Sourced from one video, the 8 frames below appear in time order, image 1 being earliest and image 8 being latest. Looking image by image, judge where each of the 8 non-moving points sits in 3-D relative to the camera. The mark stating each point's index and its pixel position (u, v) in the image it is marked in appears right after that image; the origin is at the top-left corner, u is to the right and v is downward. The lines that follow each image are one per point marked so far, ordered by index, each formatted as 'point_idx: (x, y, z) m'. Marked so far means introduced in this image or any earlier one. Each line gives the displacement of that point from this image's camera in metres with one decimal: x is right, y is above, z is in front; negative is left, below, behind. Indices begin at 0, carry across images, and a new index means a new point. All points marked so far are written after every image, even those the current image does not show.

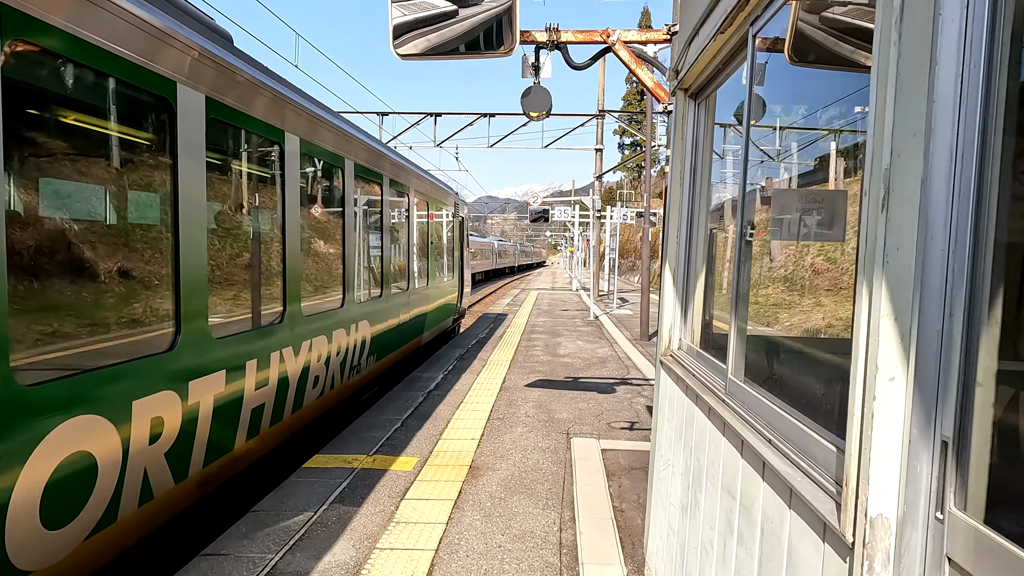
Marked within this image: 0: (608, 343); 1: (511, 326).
0: (+1.3, -0.7, +8.5) m
1: (0.0, -0.6, +10.8) m
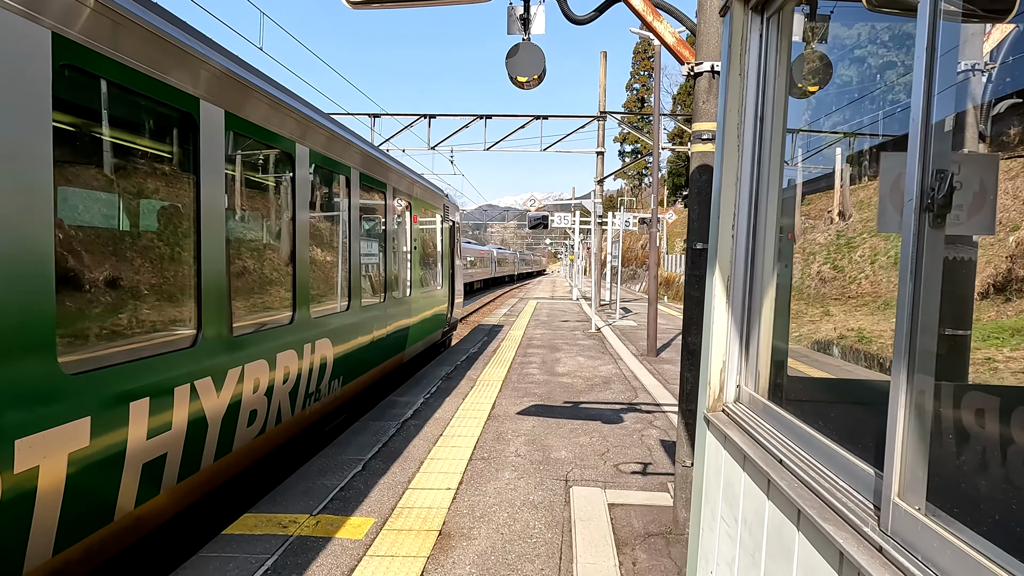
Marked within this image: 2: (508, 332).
0: (+1.2, -0.9, +7.7) m
1: (-0.1, -0.8, +10.0) m
2: (-0.1, -0.8, +10.9) m
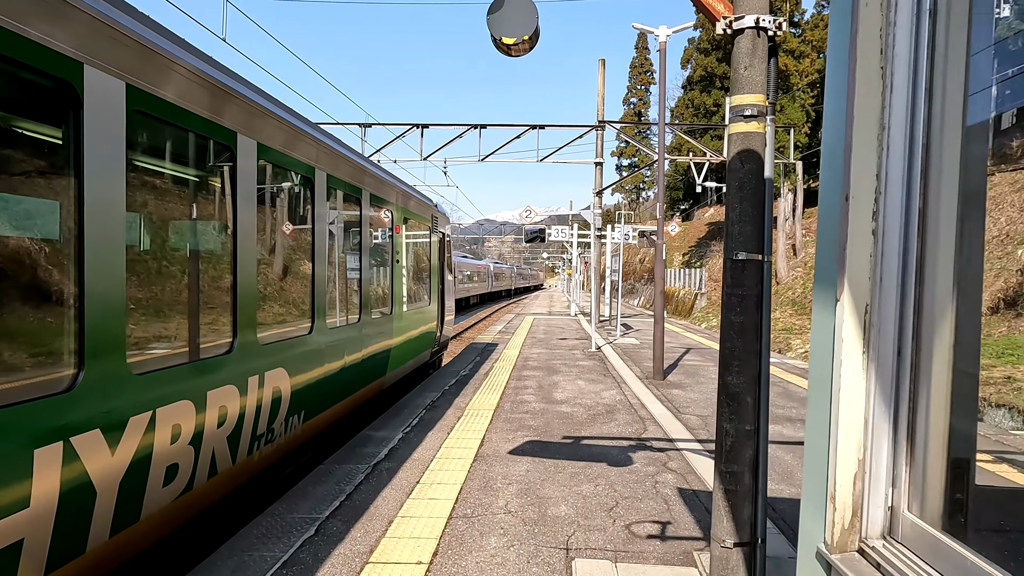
0: (+1.1, -1.1, +7.0) m
1: (-0.2, -1.0, +9.3) m
2: (-0.2, -1.0, +10.2) m
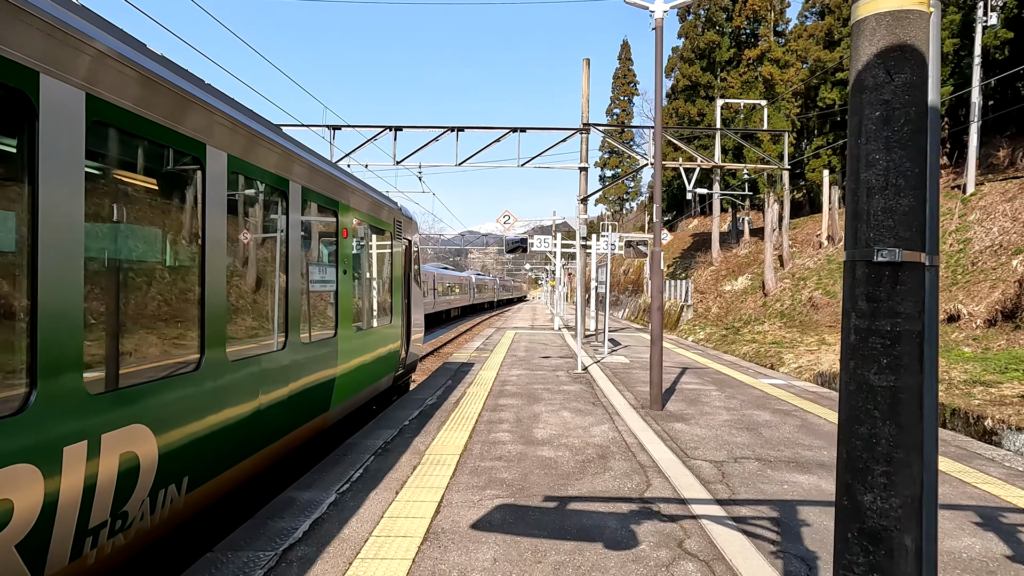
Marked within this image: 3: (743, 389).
0: (+0.9, -1.2, +6.0) m
1: (-0.5, -1.2, +8.2) m
2: (-0.5, -1.2, +9.1) m
3: (+2.8, -1.2, +7.9) m
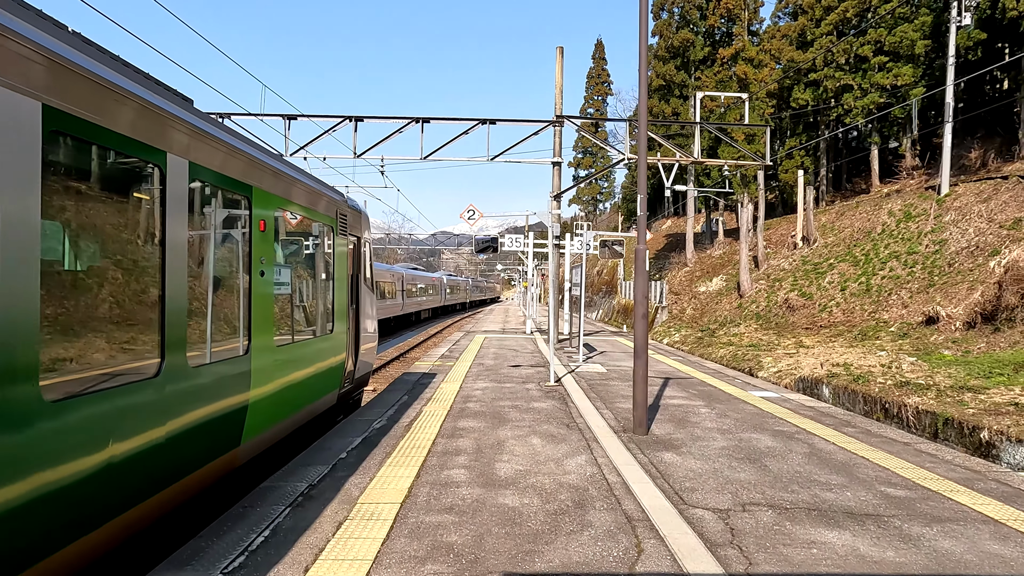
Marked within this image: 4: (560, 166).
0: (+0.6, -1.2, +5.0) m
1: (-0.9, -1.2, +7.3) m
2: (-0.9, -1.3, +8.2) m
3: (+2.4, -1.3, +7.1) m
4: (+1.1, +2.8, +15.0) m
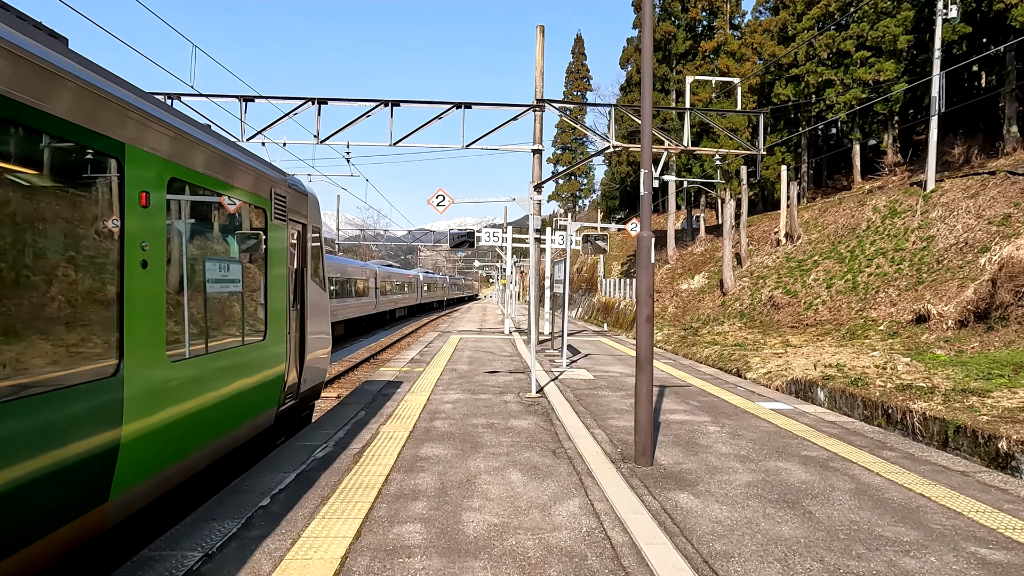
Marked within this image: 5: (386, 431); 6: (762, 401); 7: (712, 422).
0: (+0.4, -1.2, +4.0) m
1: (-1.1, -1.2, +6.2) m
2: (-1.2, -1.2, +7.1) m
3: (+2.1, -1.2, +6.1) m
4: (+0.6, +2.8, +13.9) m
5: (-1.1, -1.2, +5.6) m
6: (+2.8, -1.3, +7.4) m
7: (+1.8, -1.2, +6.0) m
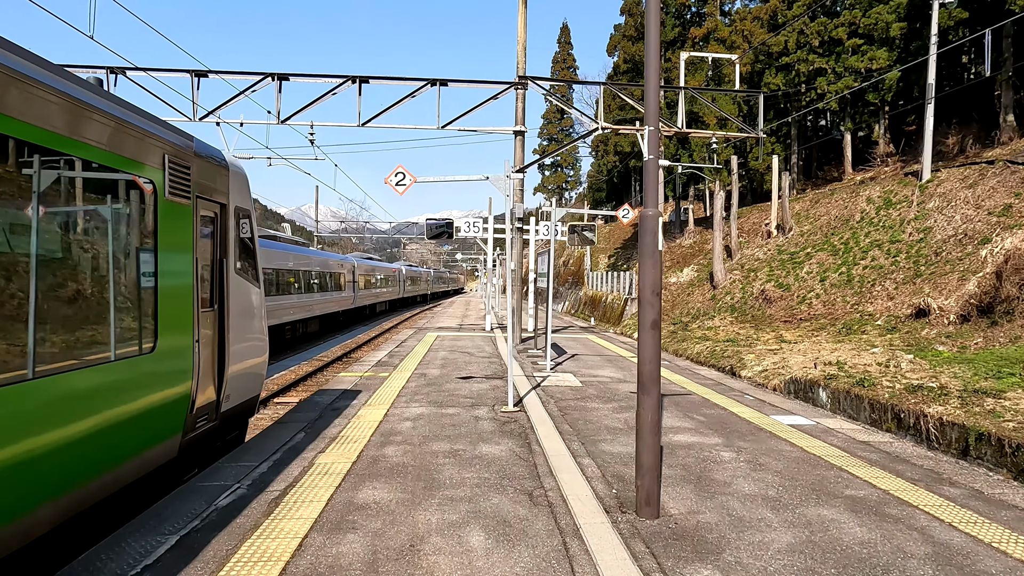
0: (+0.2, -1.2, +2.9) m
1: (-1.3, -1.2, +5.1) m
2: (-1.4, -1.2, +6.0) m
3: (+1.9, -1.2, +5.1) m
4: (+0.2, +2.9, +12.8) m
5: (-1.3, -1.2, +4.5) m
6: (+2.6, -1.2, +6.3) m
7: (+1.6, -1.2, +4.9) m
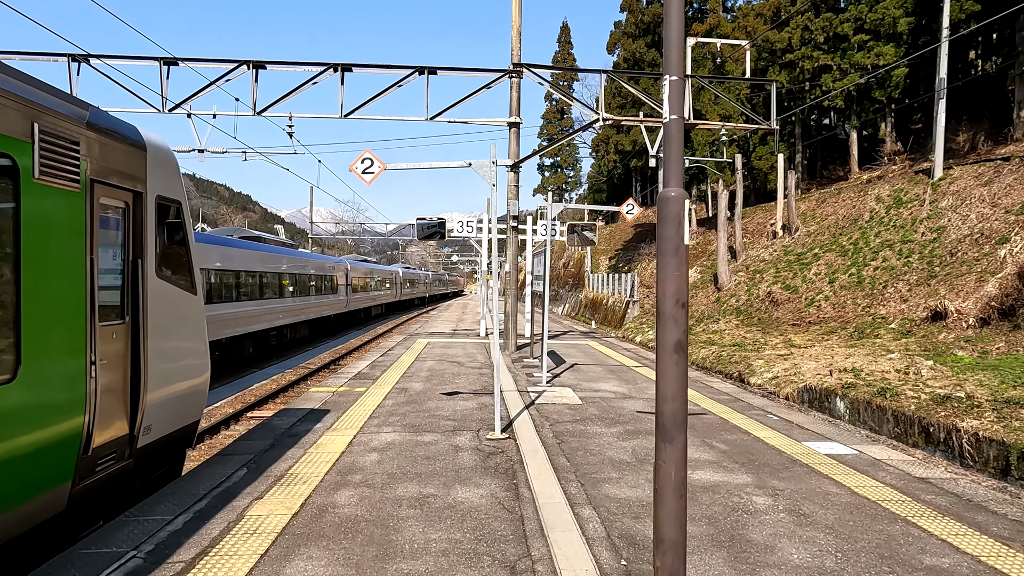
0: (+0.1, -1.2, +2.0) m
1: (-1.4, -1.2, +4.2) m
2: (-1.5, -1.2, +5.0) m
3: (+1.8, -1.2, +4.2) m
4: (+0.1, +2.9, +11.9) m
5: (-1.4, -1.2, +3.6) m
6: (+2.5, -1.2, +5.4) m
7: (+1.5, -1.2, +4.0) m
